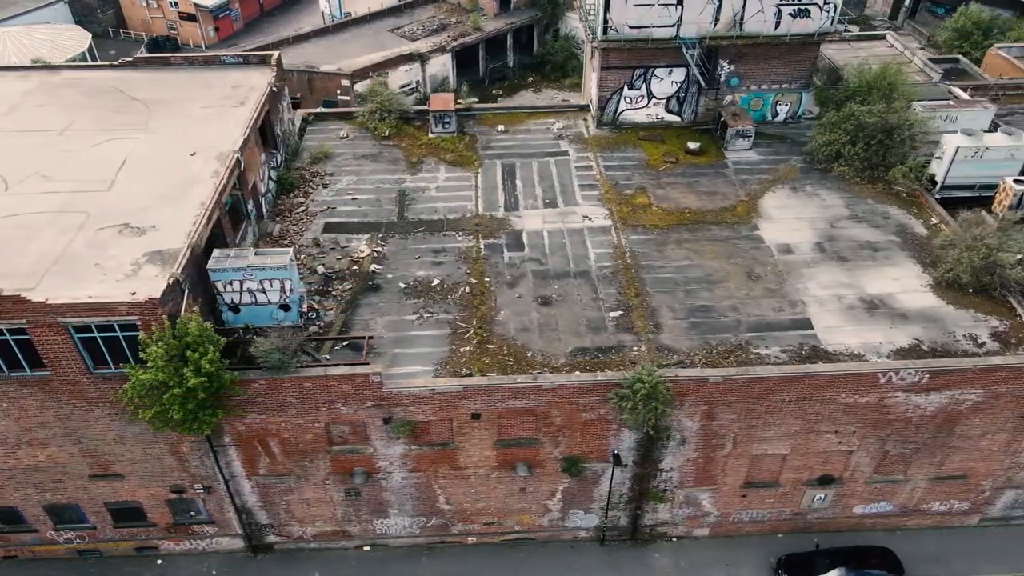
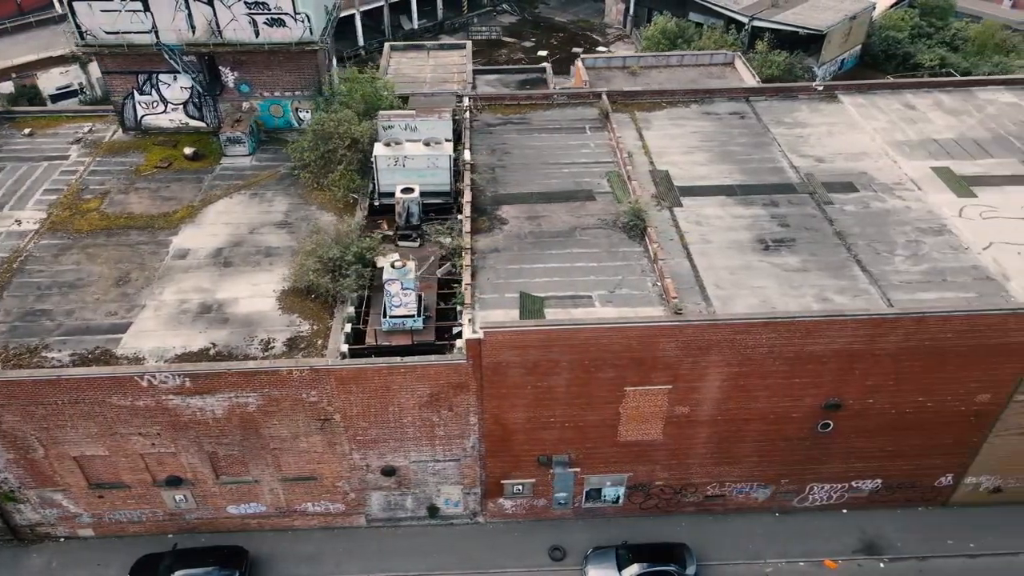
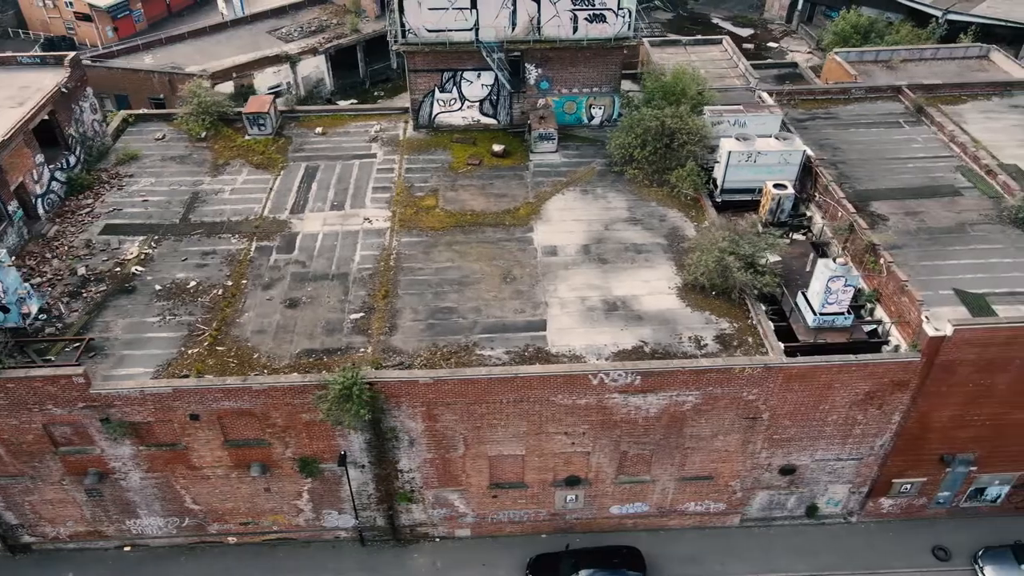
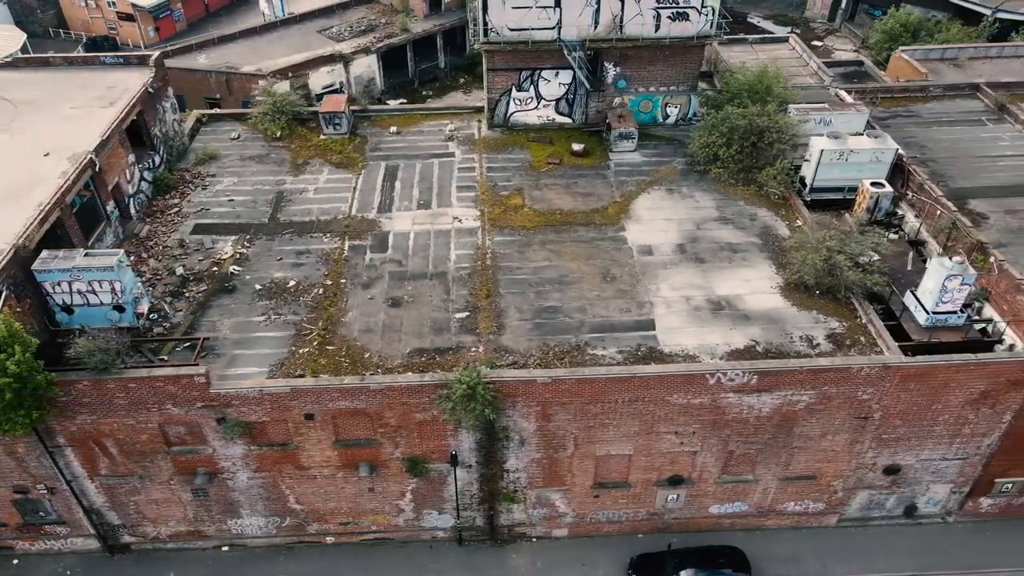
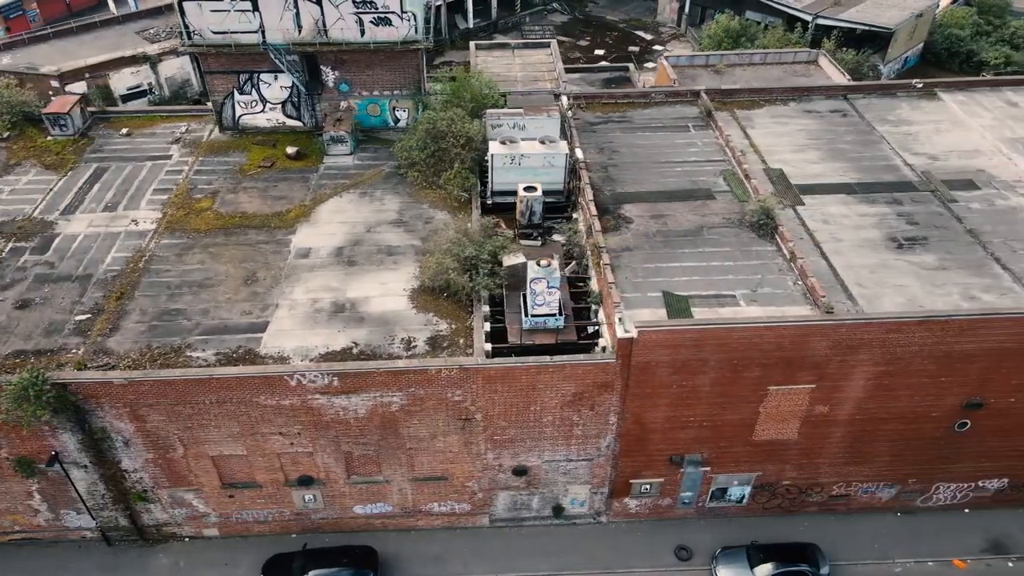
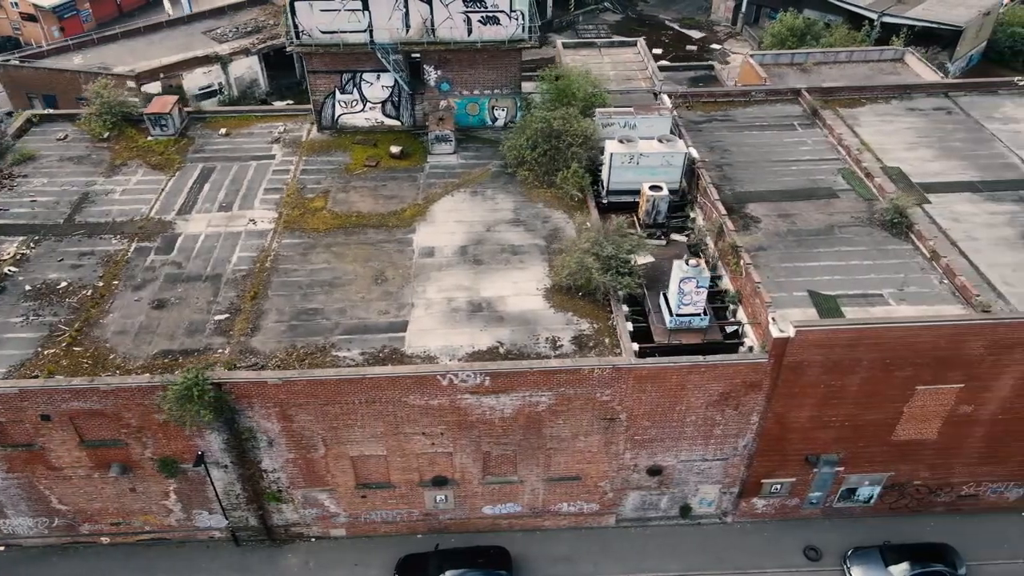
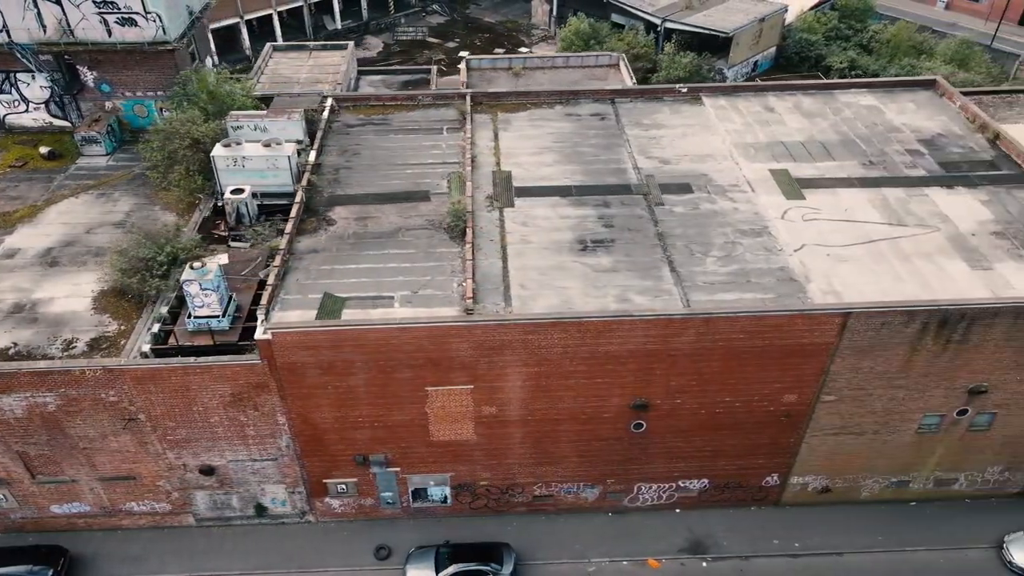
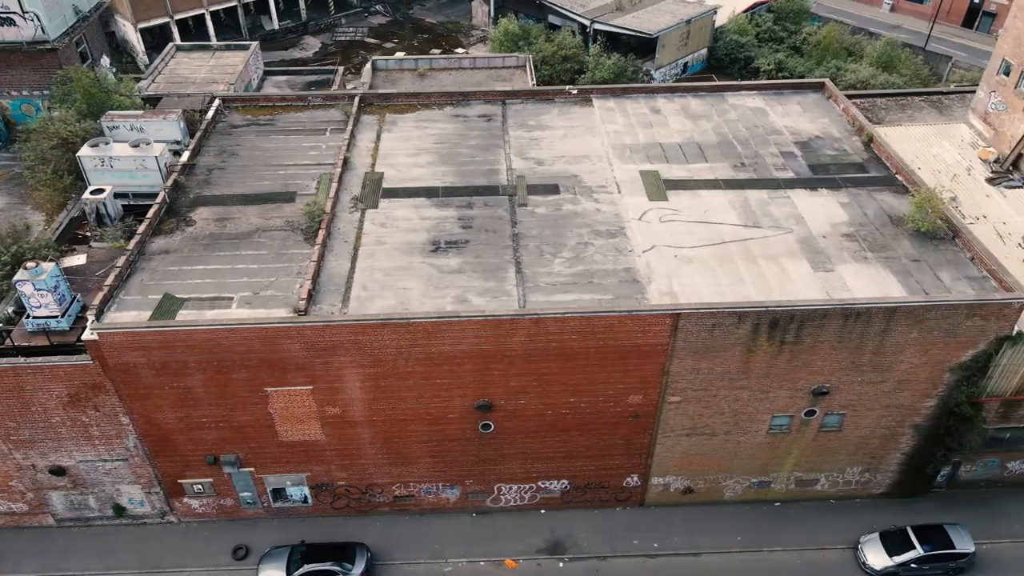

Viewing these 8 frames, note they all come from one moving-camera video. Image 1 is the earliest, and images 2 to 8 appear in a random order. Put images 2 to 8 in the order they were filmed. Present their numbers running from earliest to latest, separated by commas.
4, 3, 6, 5, 2, 7, 8
